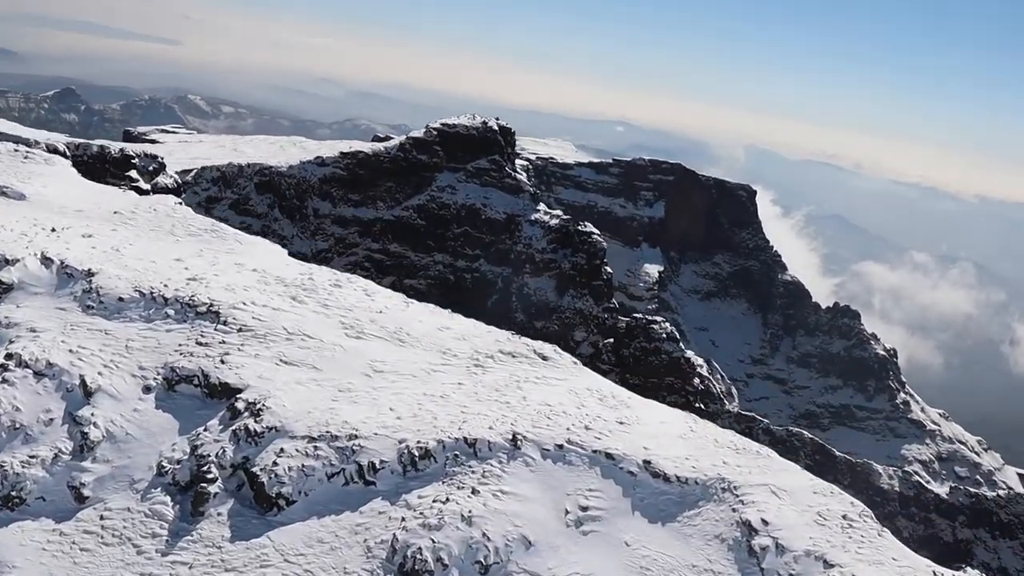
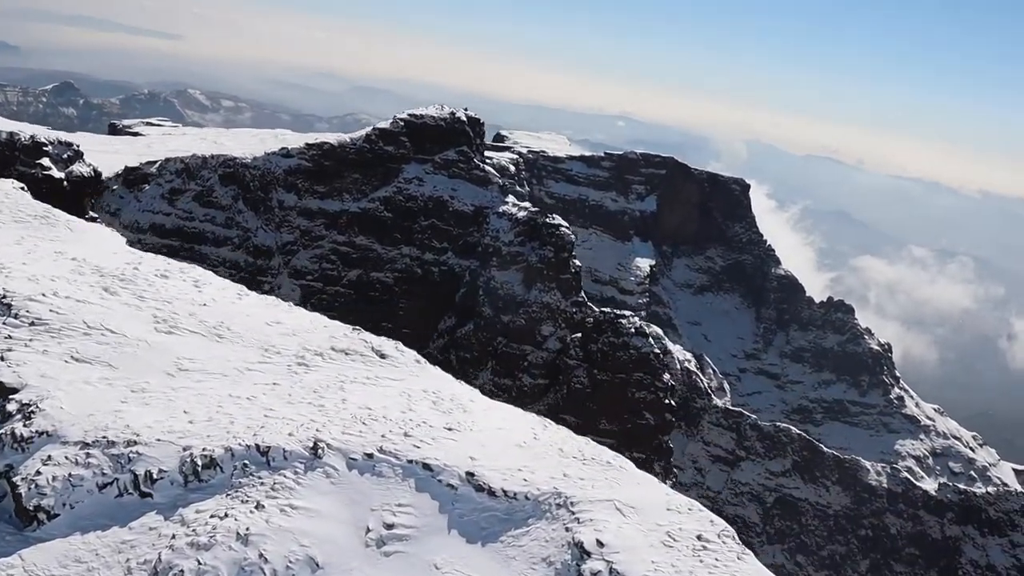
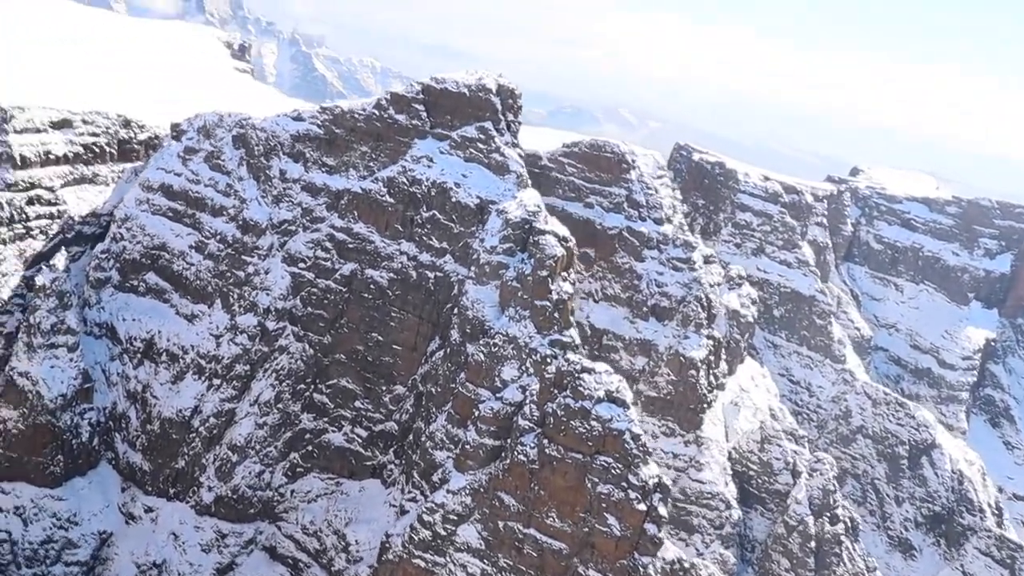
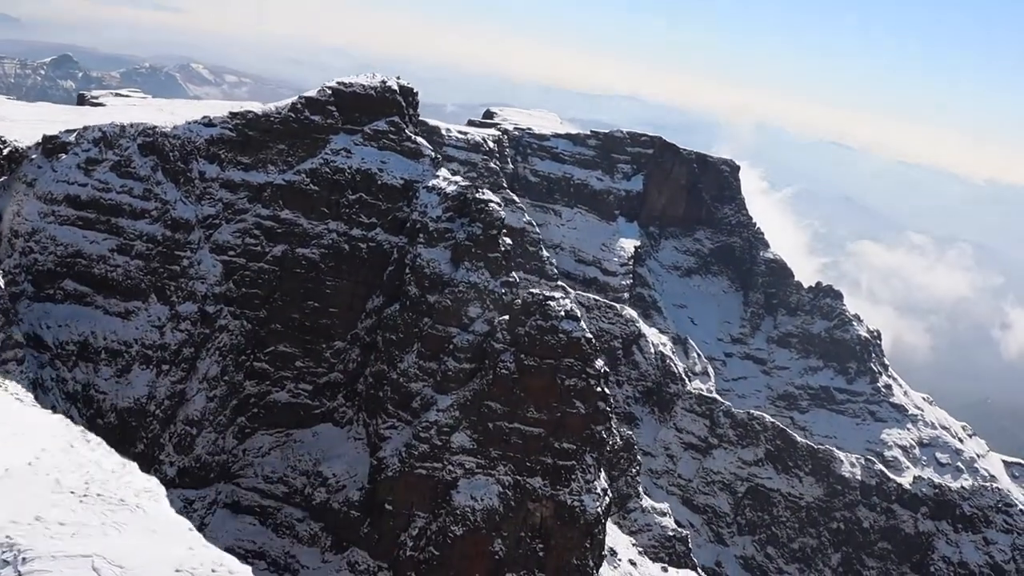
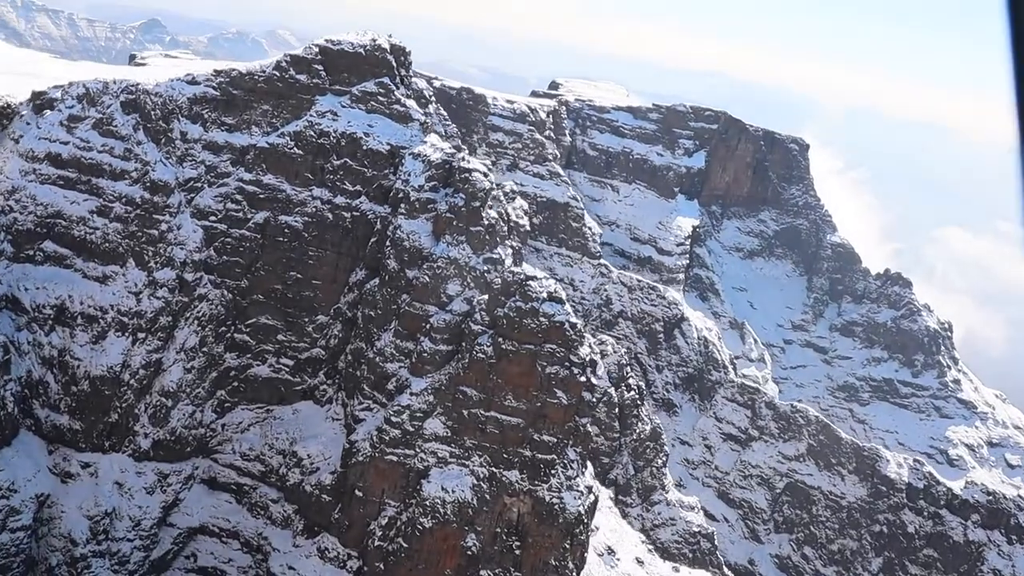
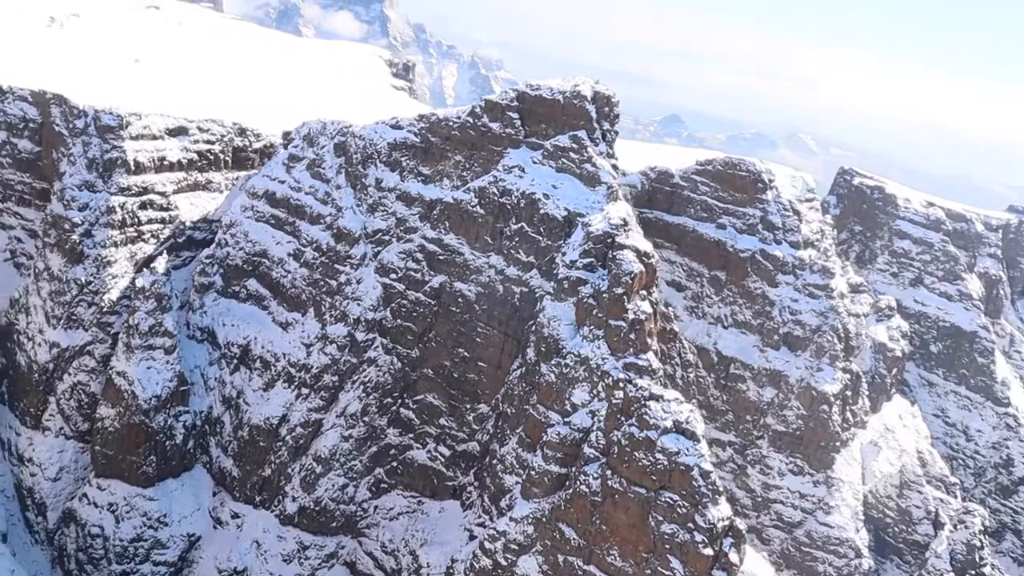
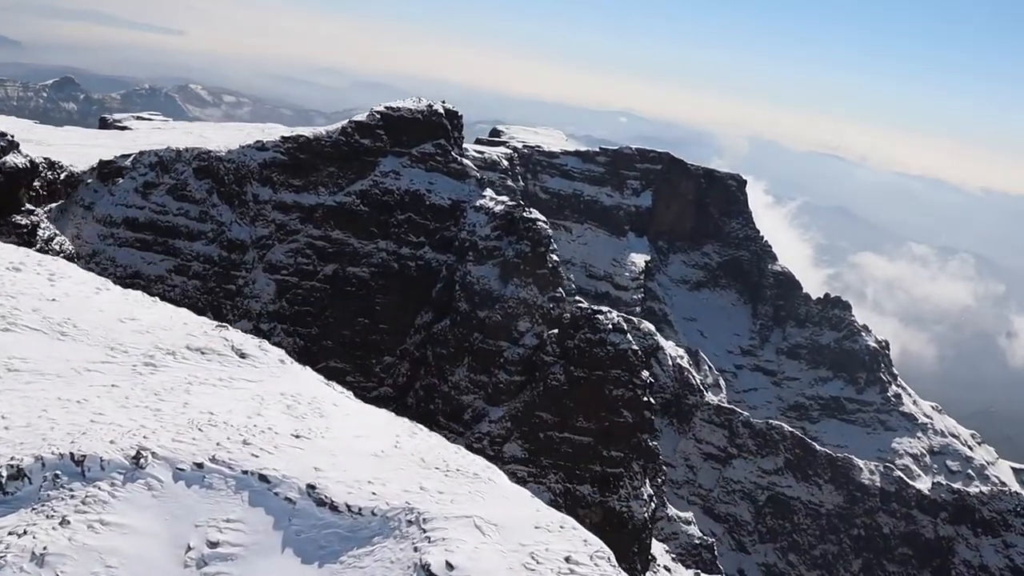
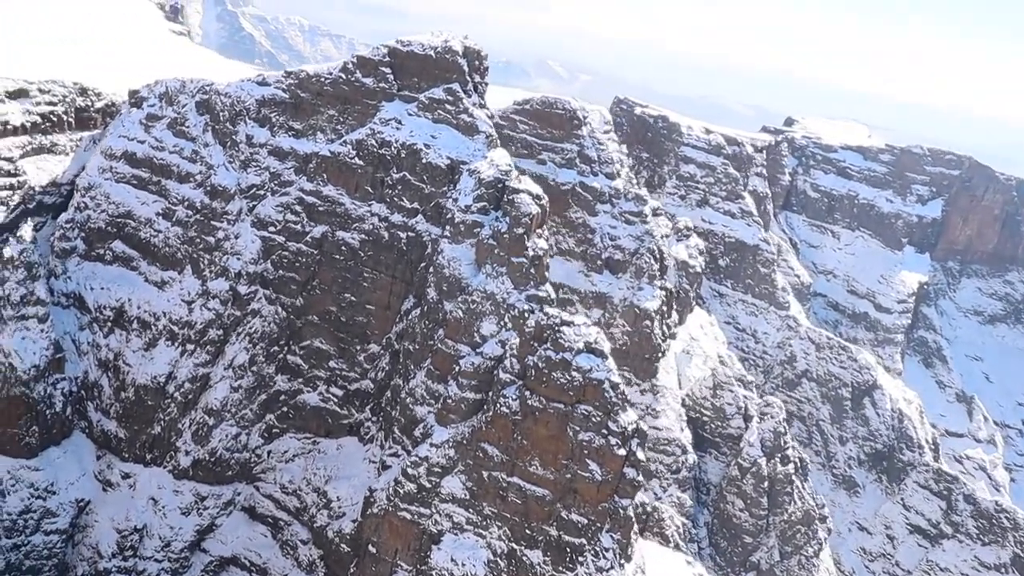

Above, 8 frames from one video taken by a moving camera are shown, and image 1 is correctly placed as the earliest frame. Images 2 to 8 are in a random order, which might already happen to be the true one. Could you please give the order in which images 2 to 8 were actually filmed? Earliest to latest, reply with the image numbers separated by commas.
2, 7, 4, 5, 8, 3, 6
